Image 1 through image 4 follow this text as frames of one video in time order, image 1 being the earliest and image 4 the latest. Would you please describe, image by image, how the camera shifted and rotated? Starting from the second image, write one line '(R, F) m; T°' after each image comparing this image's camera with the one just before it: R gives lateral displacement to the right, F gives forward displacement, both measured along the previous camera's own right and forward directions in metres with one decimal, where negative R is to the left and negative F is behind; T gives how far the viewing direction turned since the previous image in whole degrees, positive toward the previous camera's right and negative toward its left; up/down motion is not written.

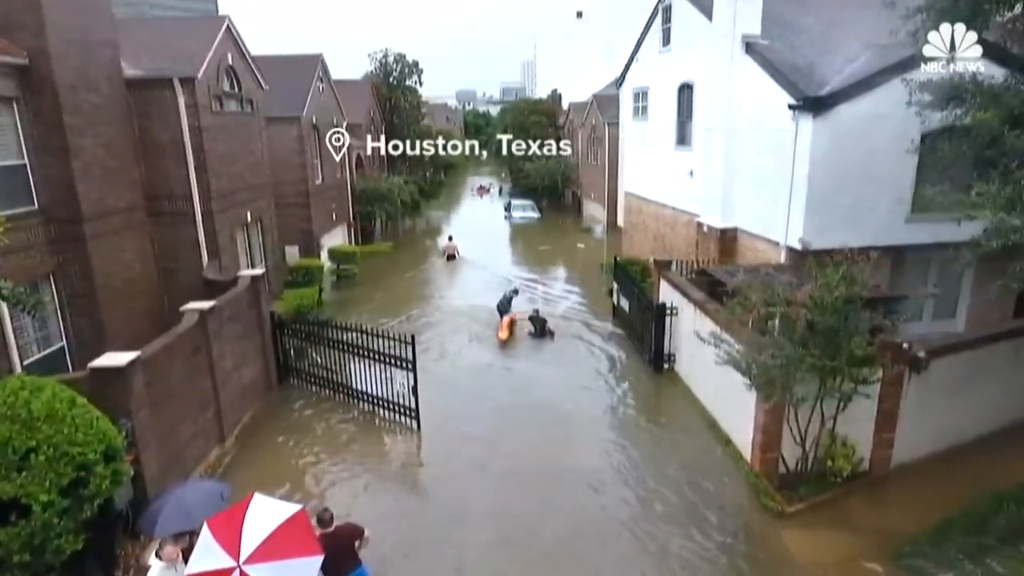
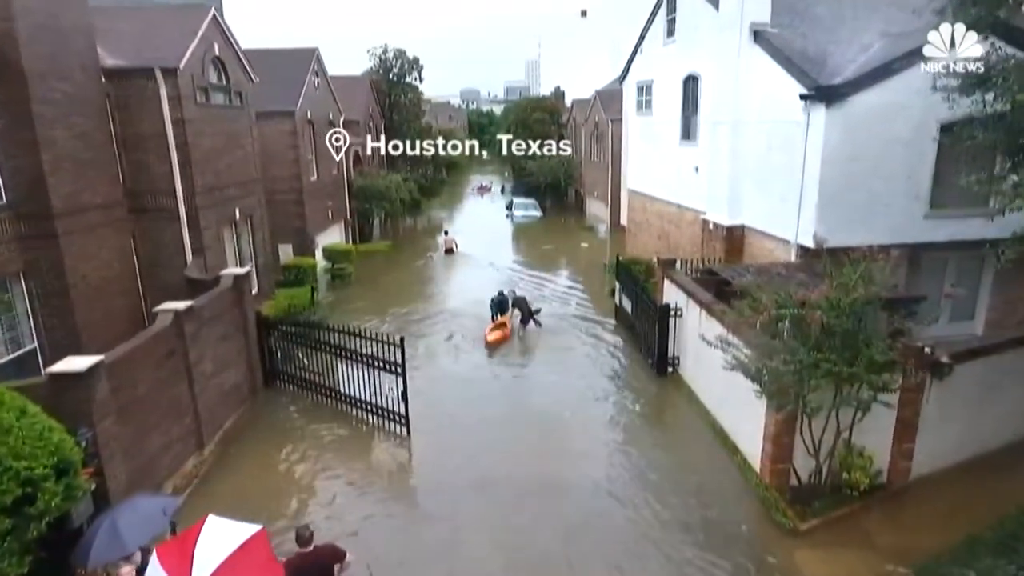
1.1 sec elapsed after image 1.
(+0.2, +0.6) m; 0°
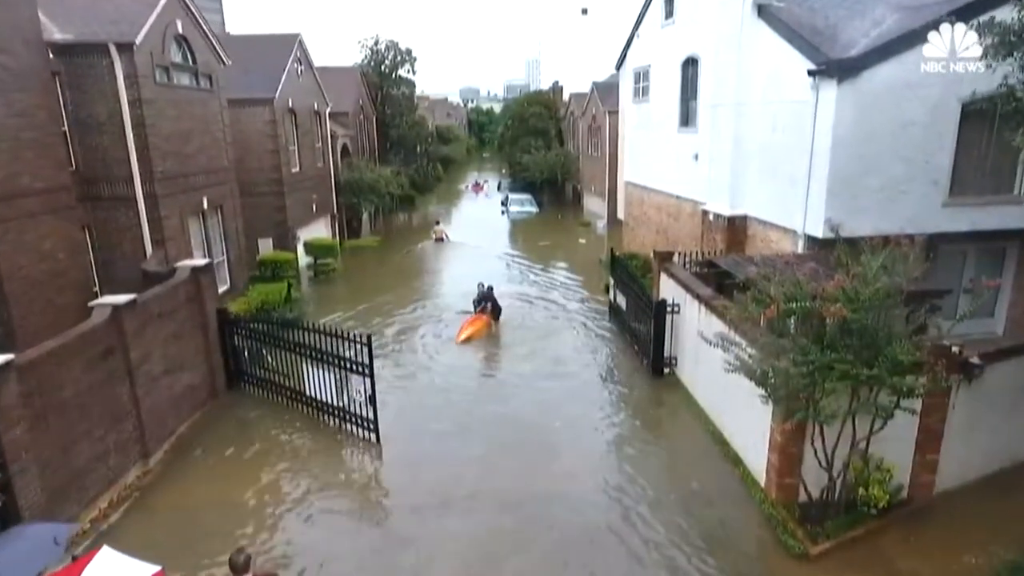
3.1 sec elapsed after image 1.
(+0.3, +1.0) m; 0°
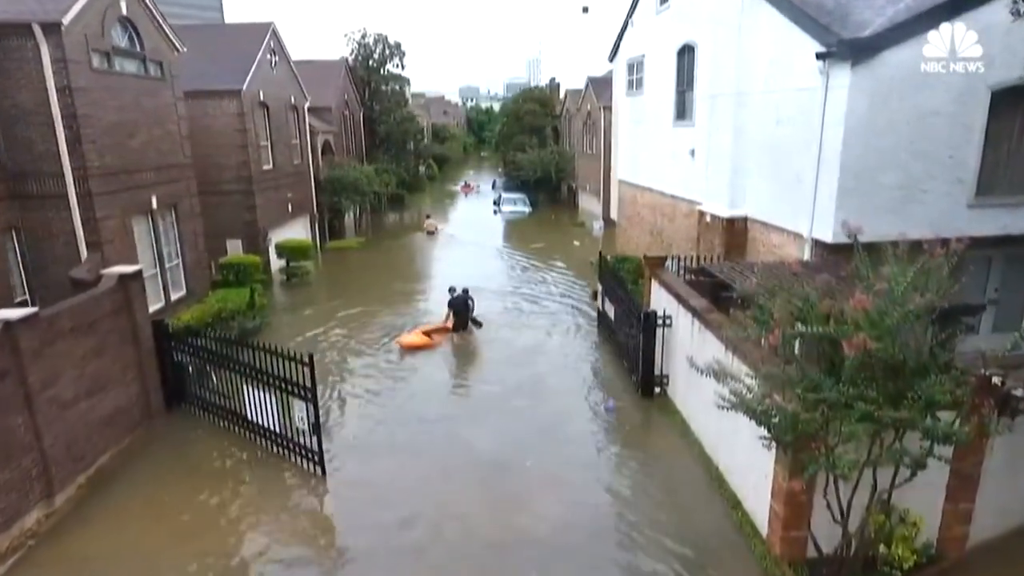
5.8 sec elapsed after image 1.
(+0.5, +1.2) m; 0°
